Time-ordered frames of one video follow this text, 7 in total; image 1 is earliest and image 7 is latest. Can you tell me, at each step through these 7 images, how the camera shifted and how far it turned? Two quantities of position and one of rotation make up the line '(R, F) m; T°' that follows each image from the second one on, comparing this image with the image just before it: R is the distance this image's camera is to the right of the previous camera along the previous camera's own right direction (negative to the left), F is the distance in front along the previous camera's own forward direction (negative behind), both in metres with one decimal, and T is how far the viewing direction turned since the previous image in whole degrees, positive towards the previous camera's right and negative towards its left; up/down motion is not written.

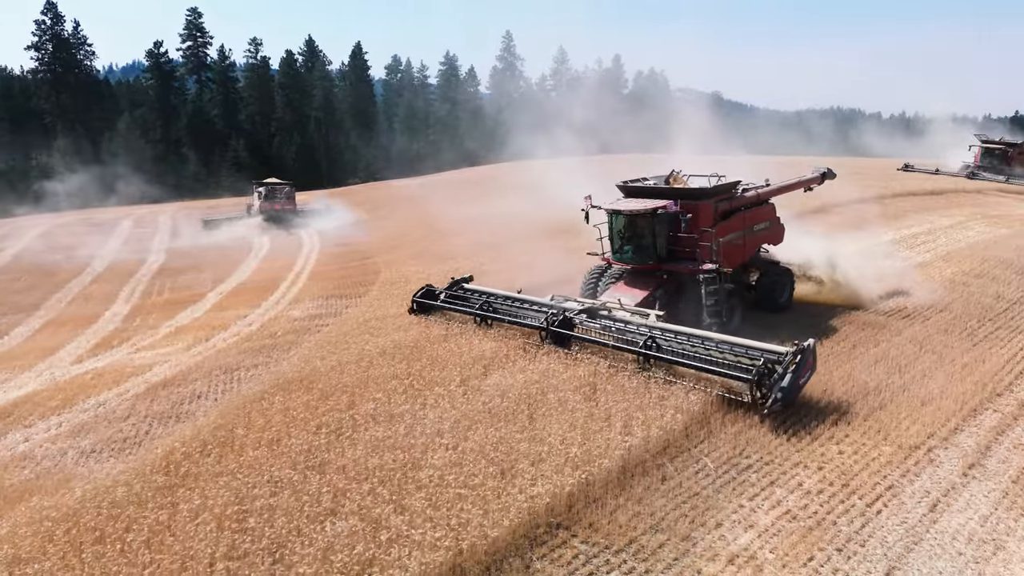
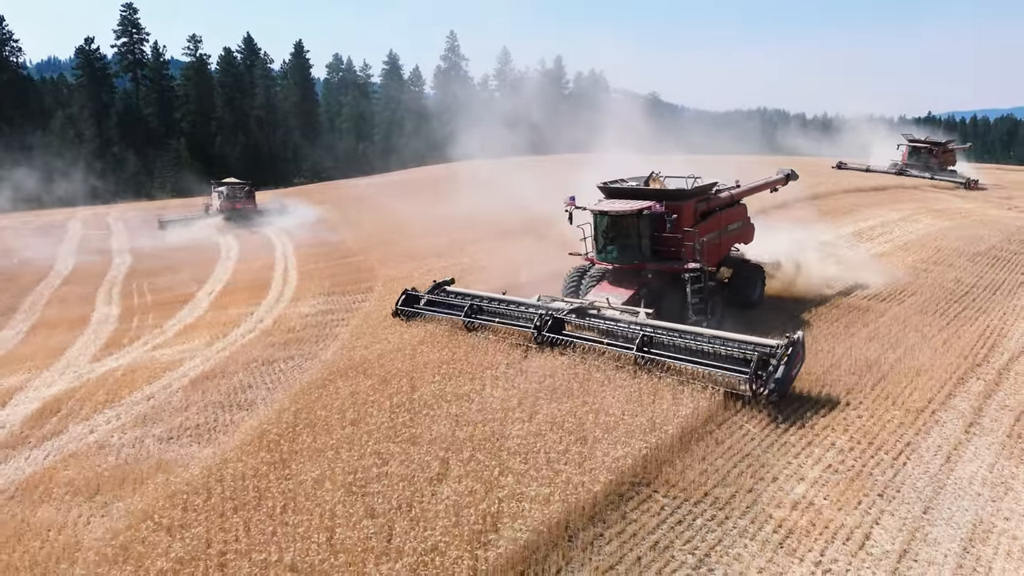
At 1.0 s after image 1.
(-1.2, -0.6) m; +5°
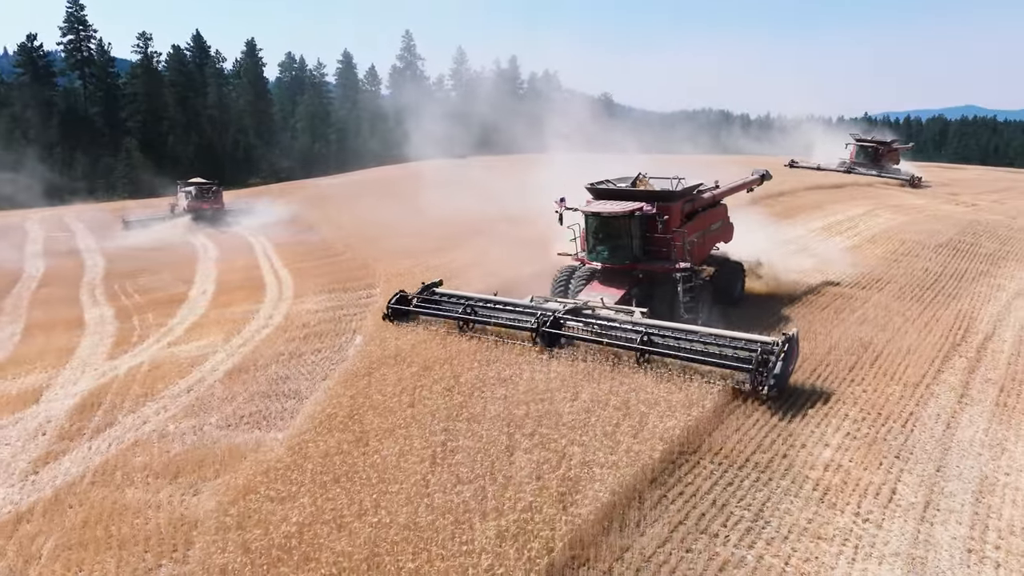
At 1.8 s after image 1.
(-1.0, -0.5) m; +4°
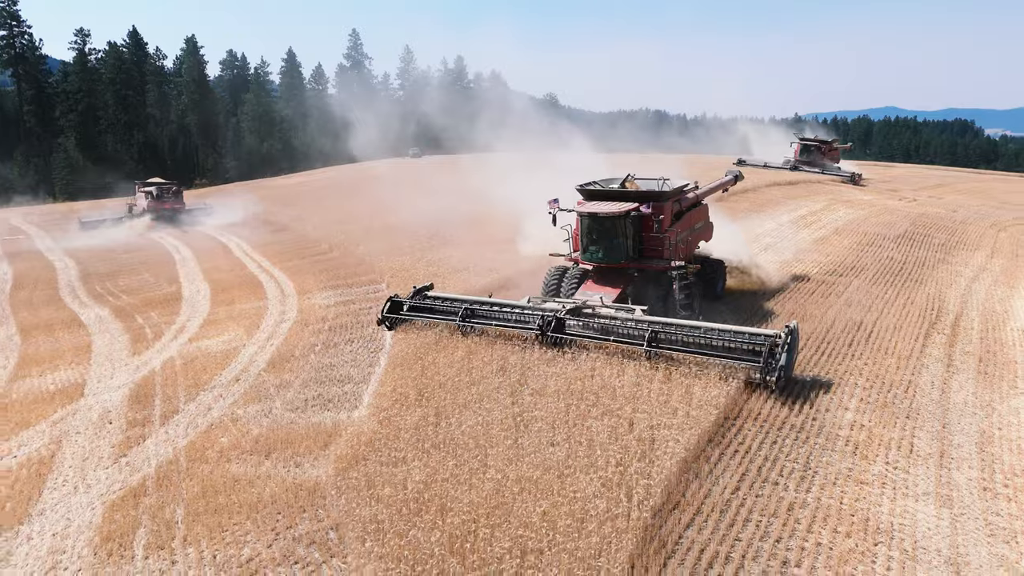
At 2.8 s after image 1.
(-1.2, -0.6) m; +4°
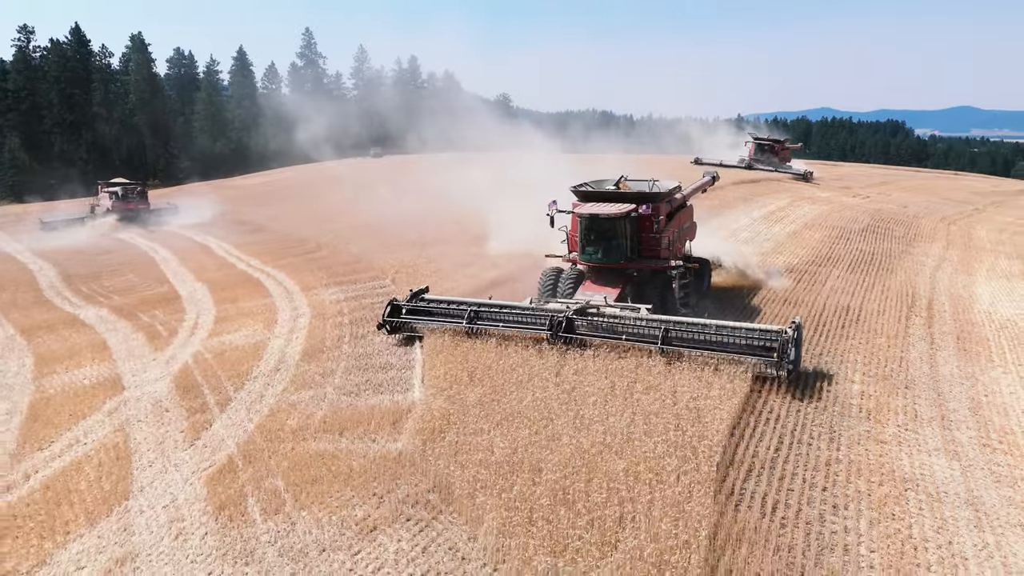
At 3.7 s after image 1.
(-1.1, -0.6) m; +4°
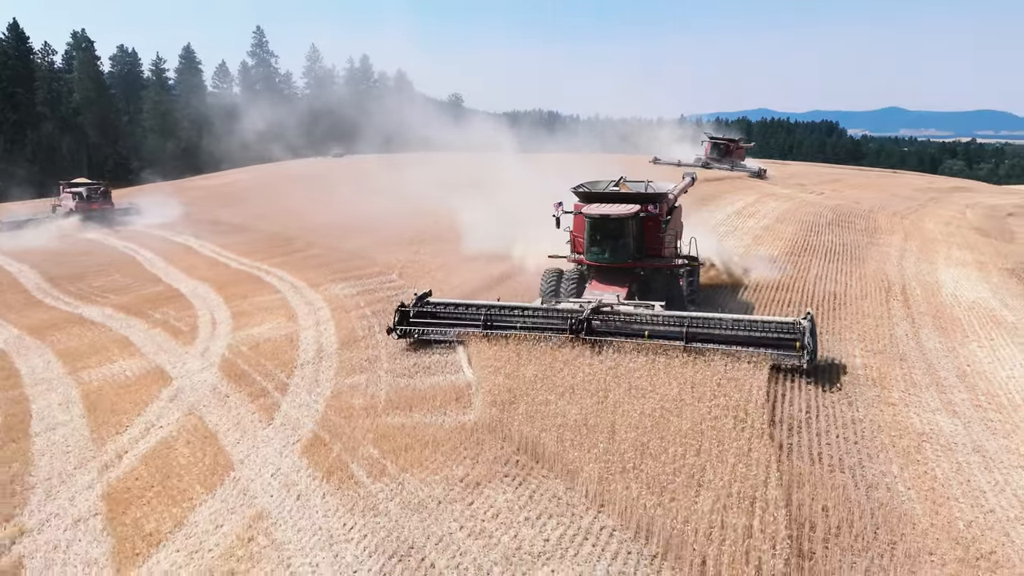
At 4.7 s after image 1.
(-1.2, -0.7) m; +4°
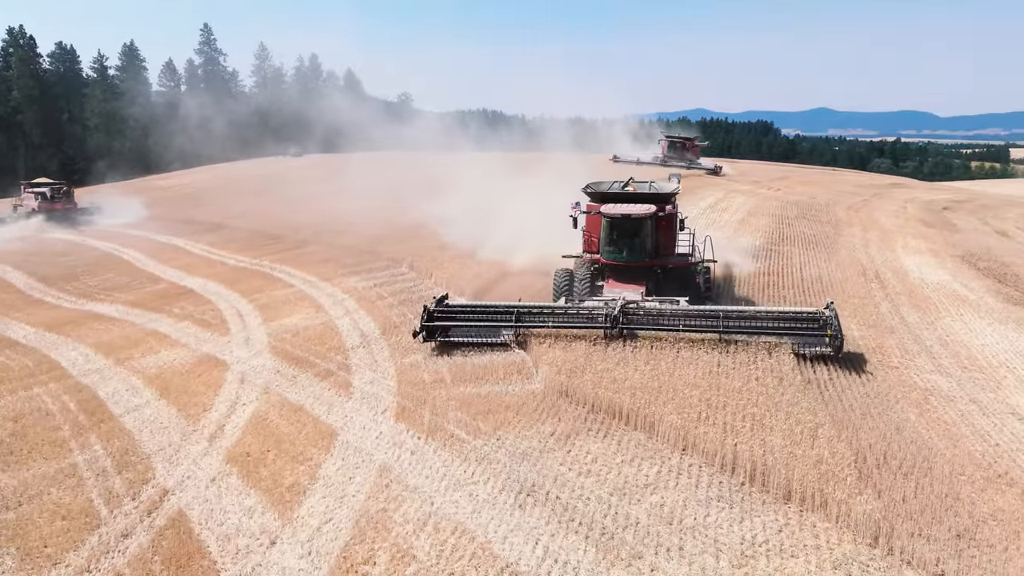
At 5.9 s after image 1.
(-1.3, -0.9) m; +4°
